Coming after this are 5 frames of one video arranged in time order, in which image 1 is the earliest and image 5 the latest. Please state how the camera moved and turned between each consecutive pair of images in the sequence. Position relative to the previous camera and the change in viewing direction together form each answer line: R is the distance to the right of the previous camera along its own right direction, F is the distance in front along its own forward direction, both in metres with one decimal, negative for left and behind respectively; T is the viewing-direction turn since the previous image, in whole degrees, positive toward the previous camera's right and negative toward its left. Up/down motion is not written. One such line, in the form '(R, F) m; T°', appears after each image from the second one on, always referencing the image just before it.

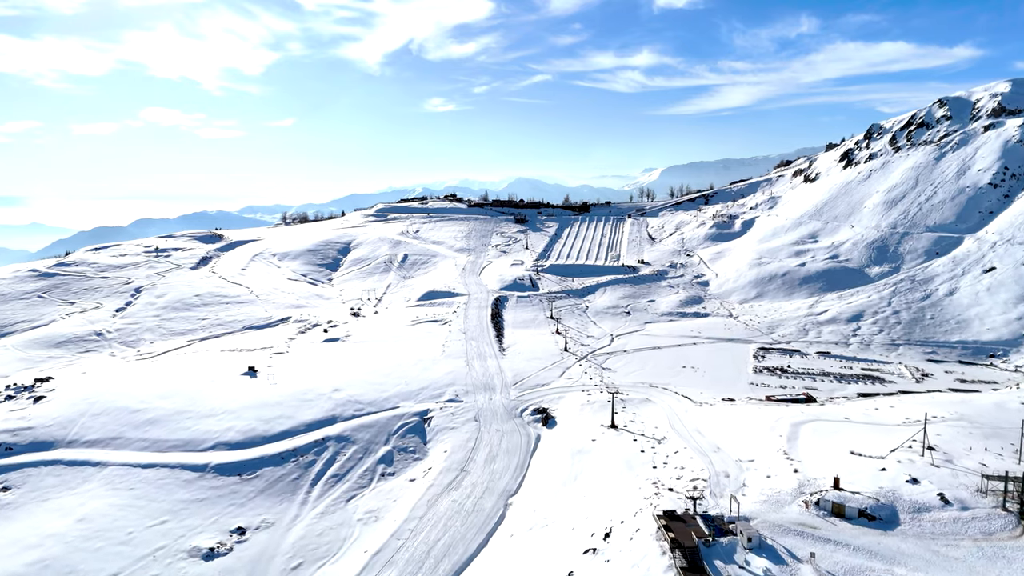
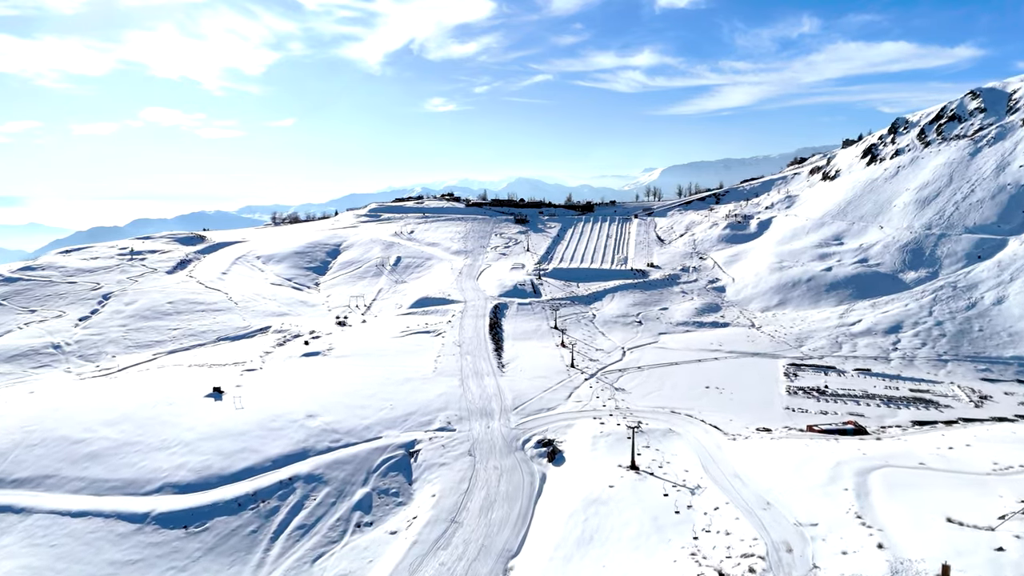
(0.0, +5.4) m; 0°
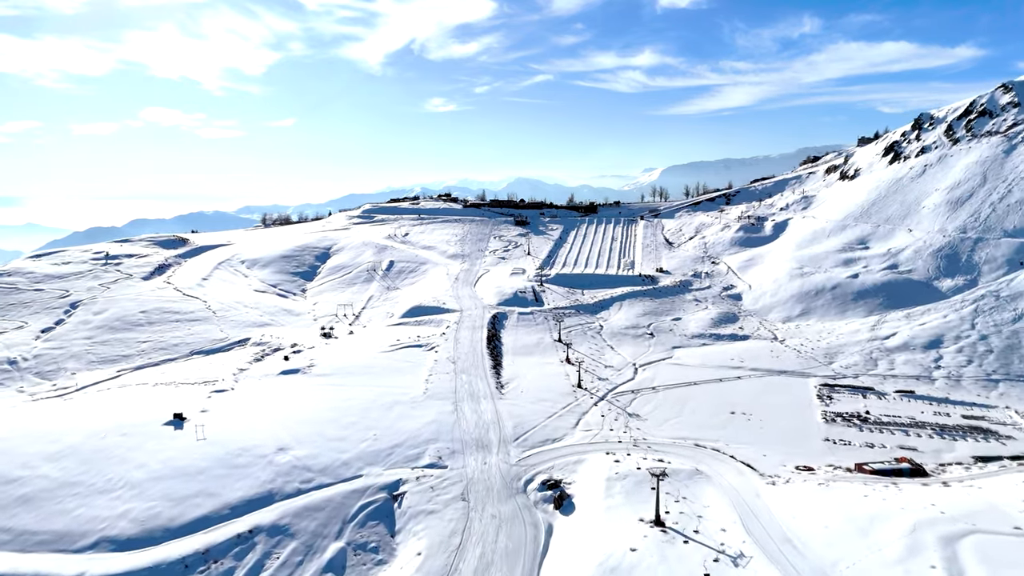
(0.0, +4.6) m; 0°
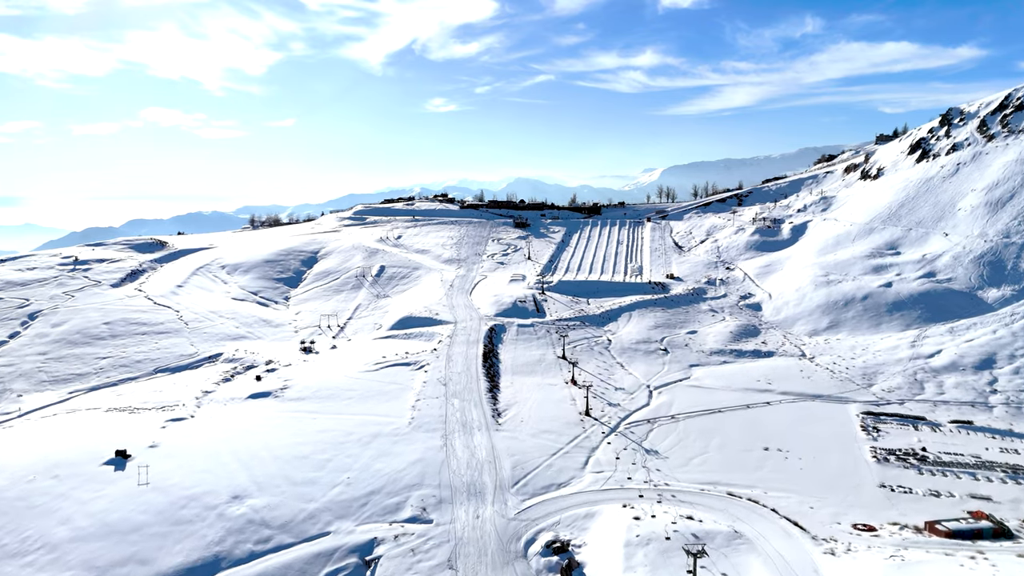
(+0.1, +4.9) m; 0°
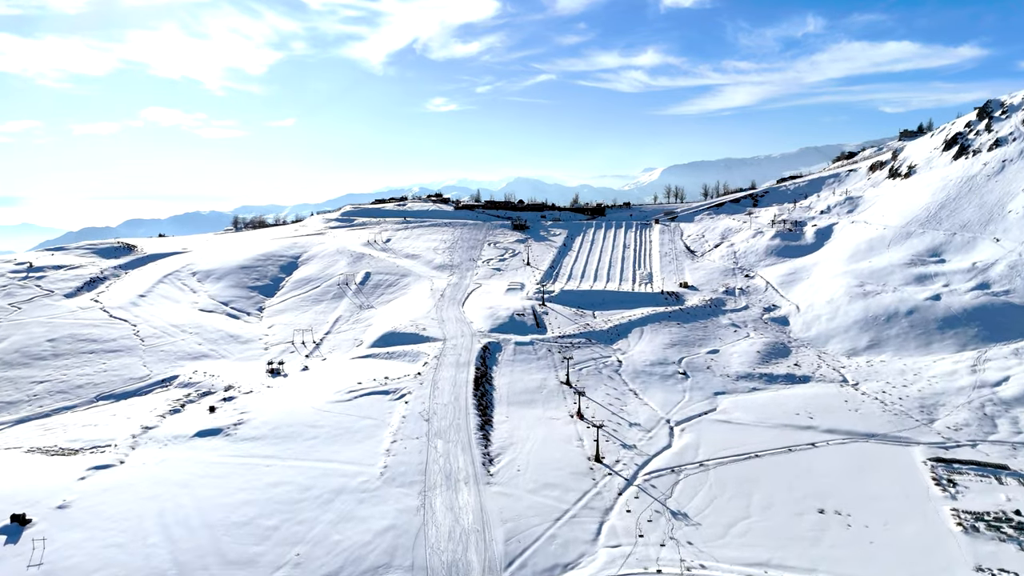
(+0.3, +6.0) m; 0°
